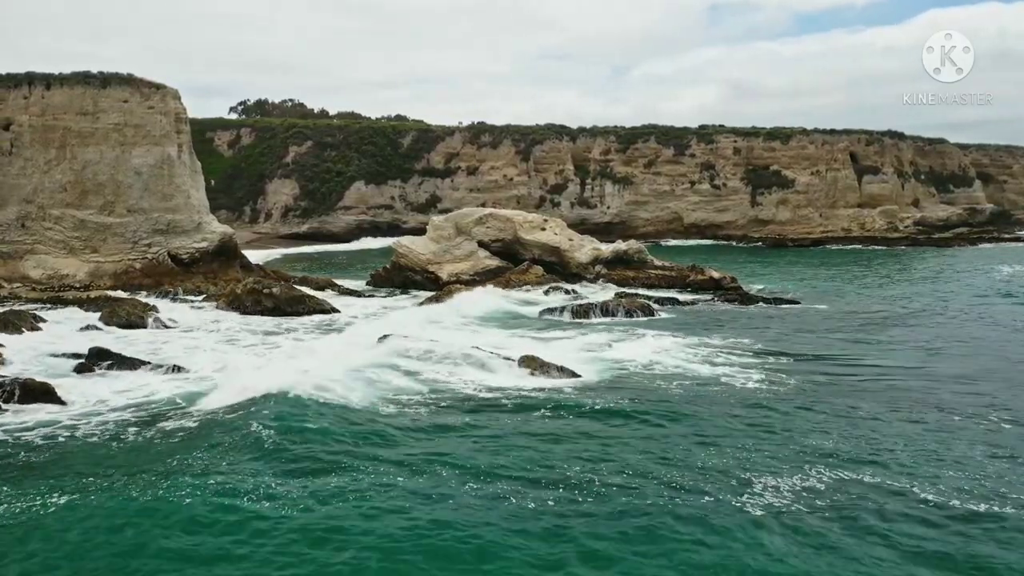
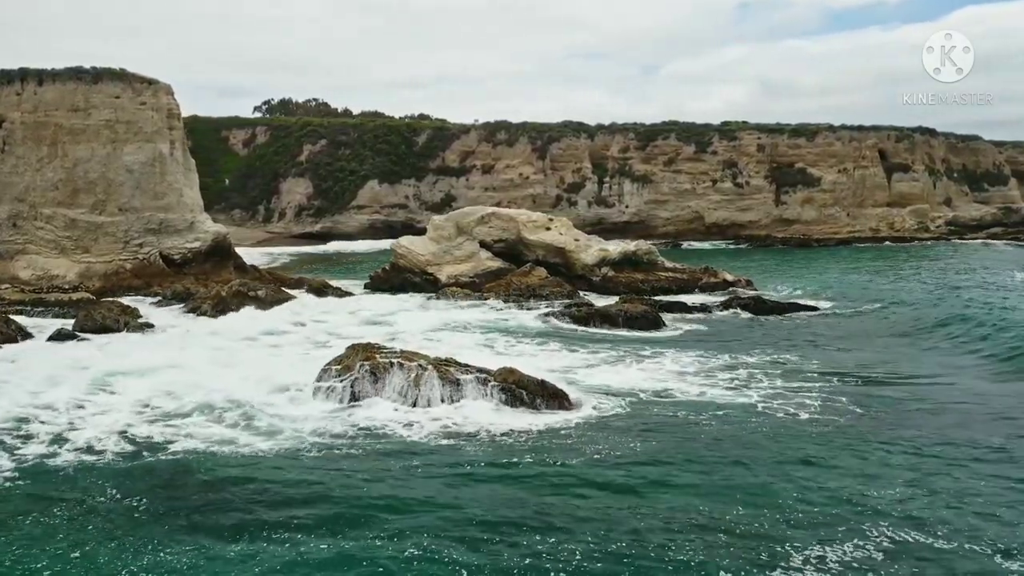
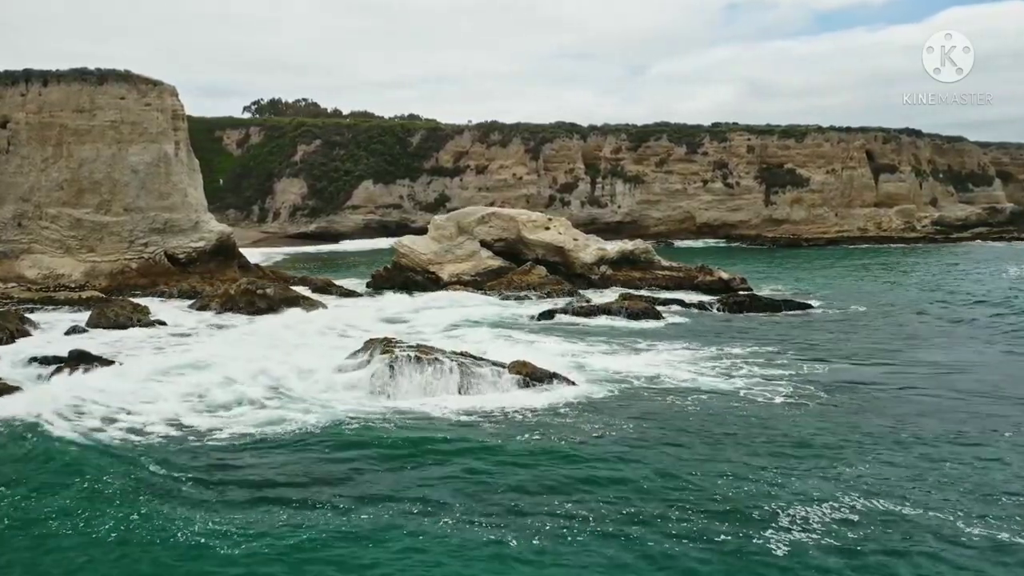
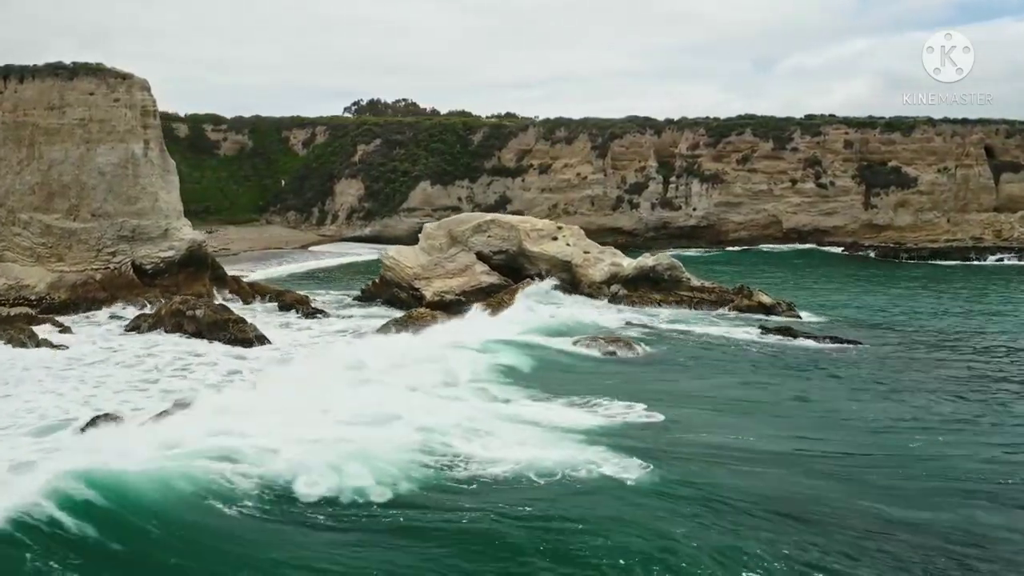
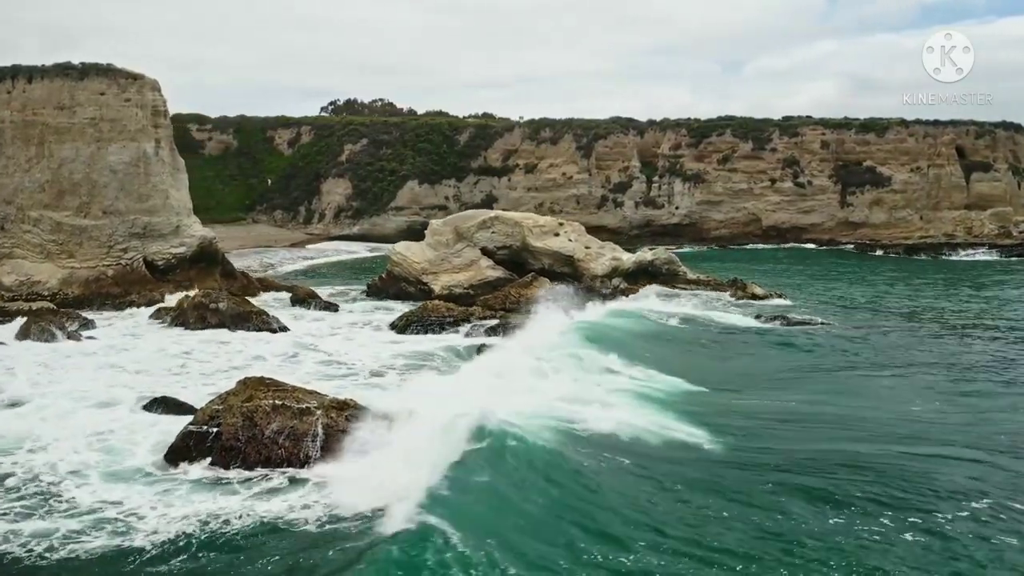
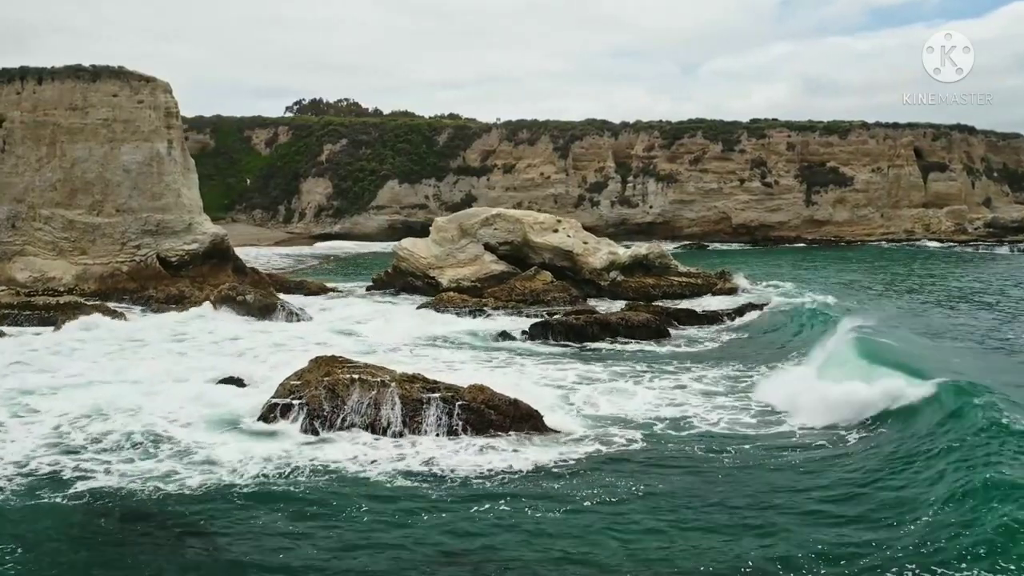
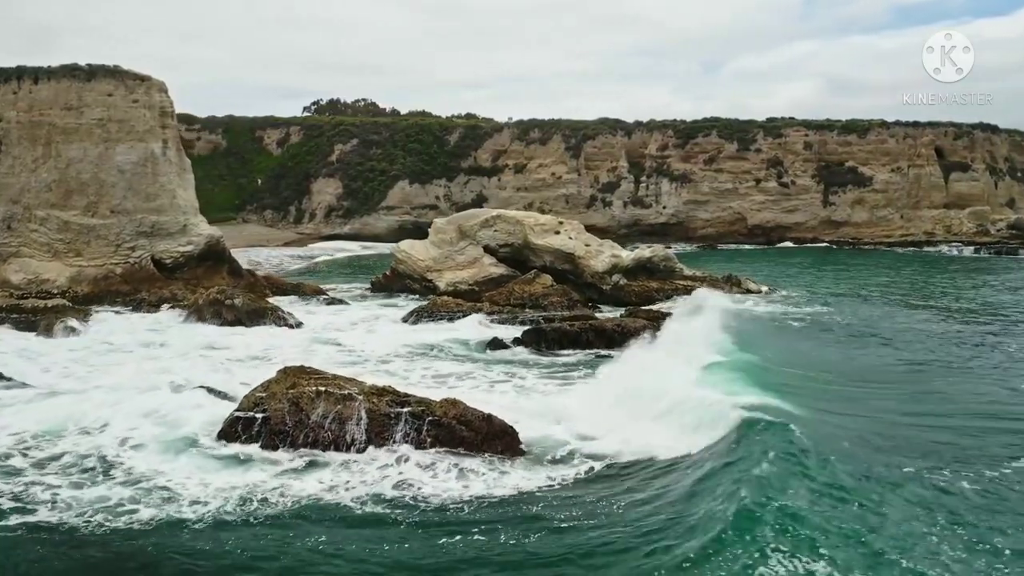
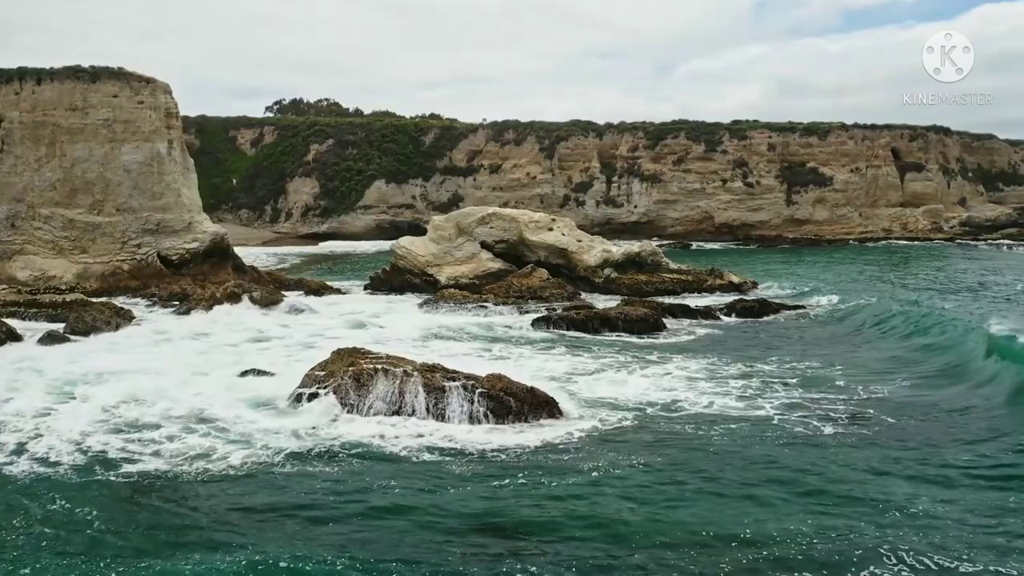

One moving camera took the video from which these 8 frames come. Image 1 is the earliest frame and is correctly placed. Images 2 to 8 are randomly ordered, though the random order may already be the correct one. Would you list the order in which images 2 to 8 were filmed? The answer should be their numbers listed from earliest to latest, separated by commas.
3, 2, 8, 6, 7, 5, 4
